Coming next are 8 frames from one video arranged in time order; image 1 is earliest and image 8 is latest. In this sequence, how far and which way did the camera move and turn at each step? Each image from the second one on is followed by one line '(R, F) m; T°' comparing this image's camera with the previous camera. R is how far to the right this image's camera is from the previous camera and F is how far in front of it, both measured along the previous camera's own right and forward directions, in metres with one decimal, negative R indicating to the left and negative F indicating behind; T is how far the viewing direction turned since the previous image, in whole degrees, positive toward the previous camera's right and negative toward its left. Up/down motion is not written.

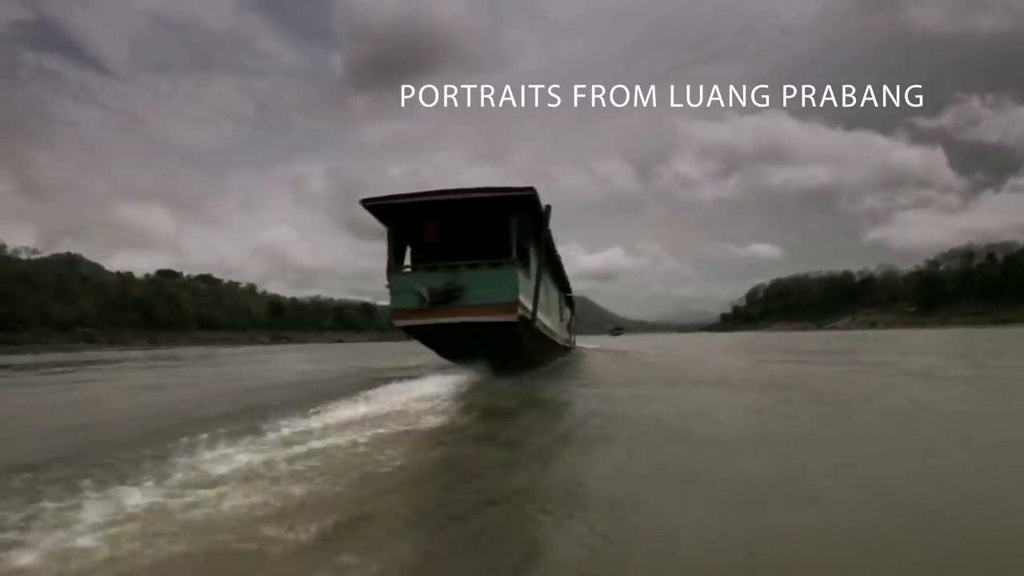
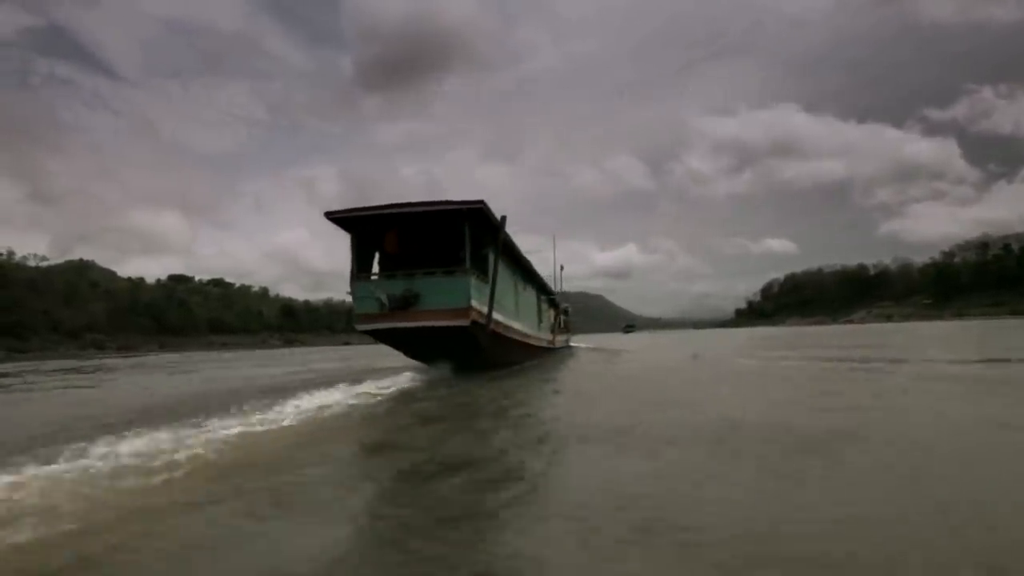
(+0.7, -0.3) m; -1°
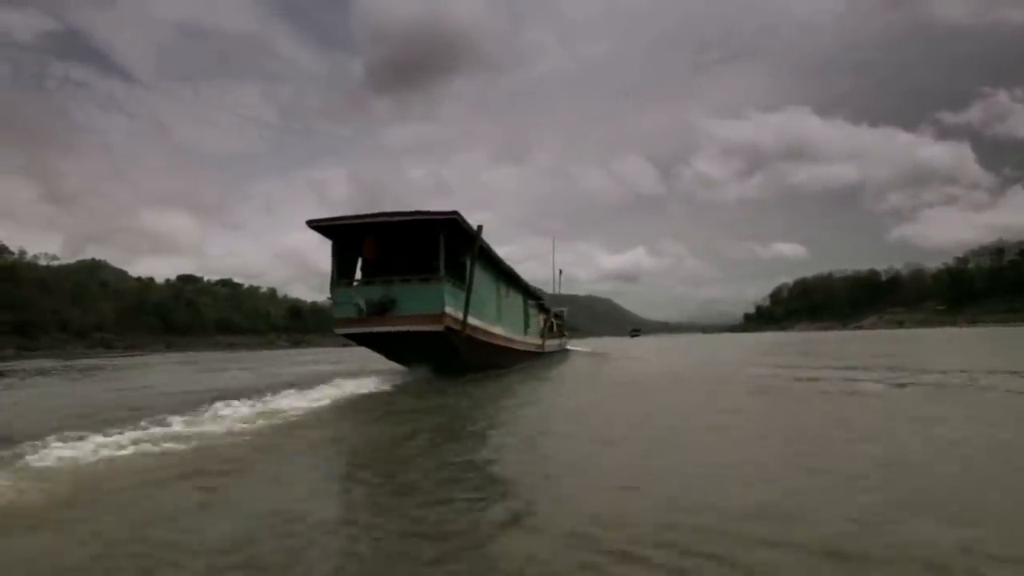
(+0.5, -0.4) m; -1°
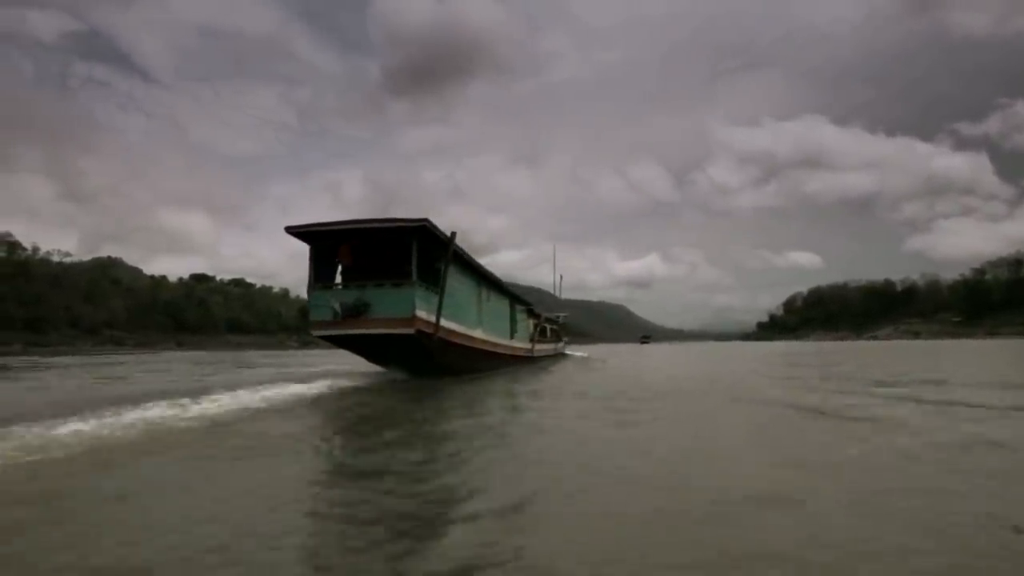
(+0.5, -0.3) m; -1°
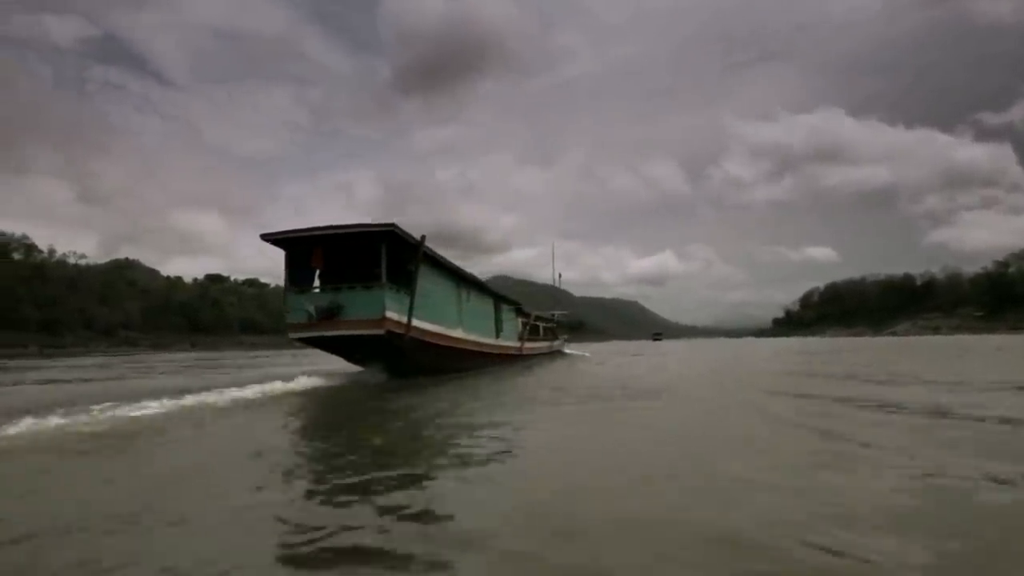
(+0.7, -0.4) m; -1°
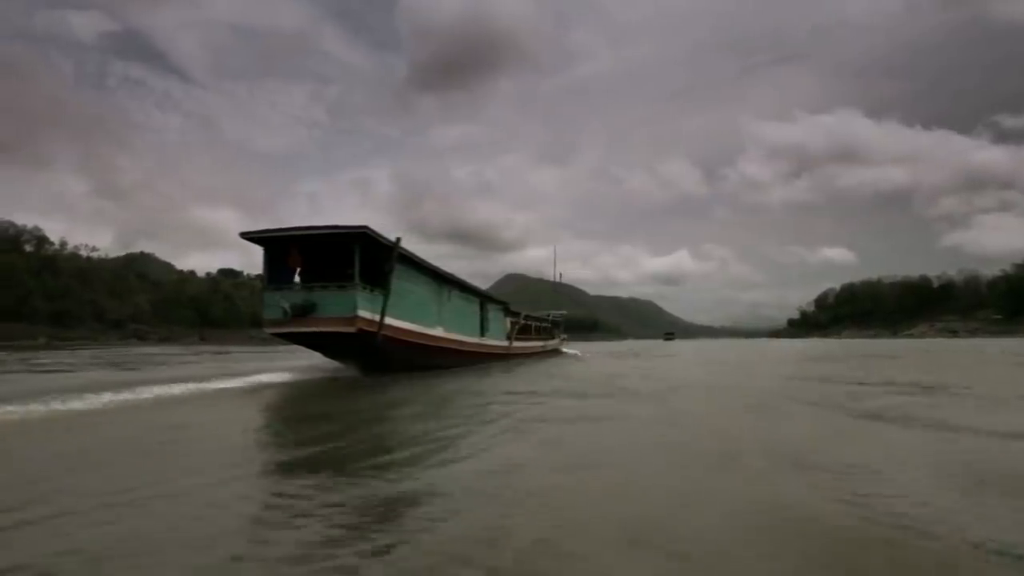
(+0.6, -0.3) m; -1°
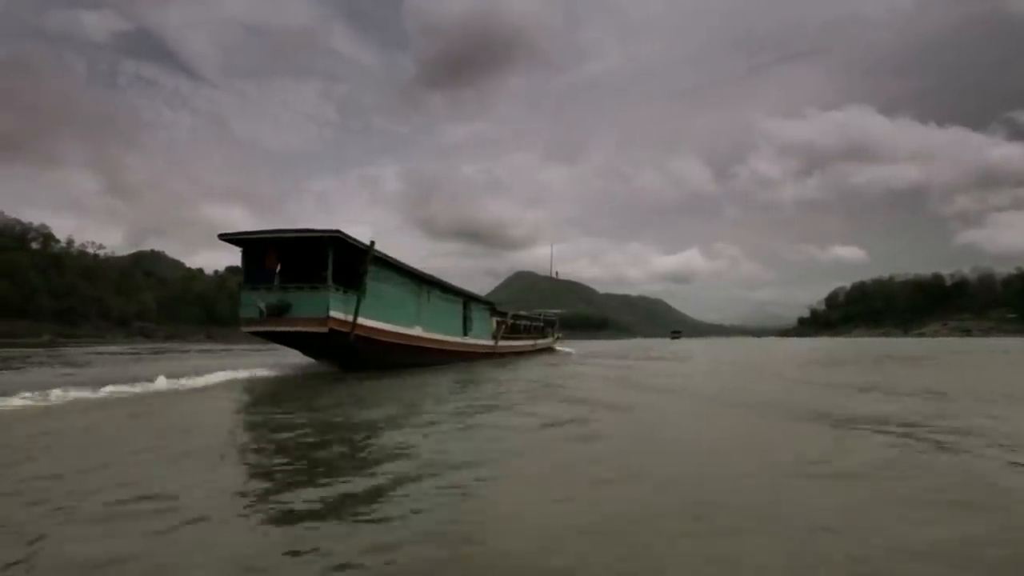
(+0.6, -0.4) m; 0°
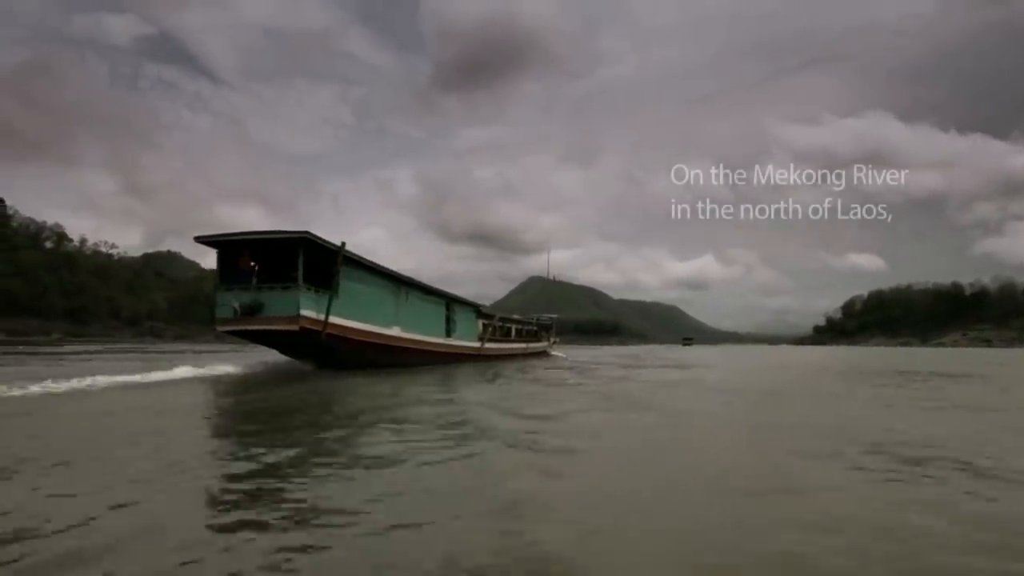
(+0.7, -0.3) m; -1°
